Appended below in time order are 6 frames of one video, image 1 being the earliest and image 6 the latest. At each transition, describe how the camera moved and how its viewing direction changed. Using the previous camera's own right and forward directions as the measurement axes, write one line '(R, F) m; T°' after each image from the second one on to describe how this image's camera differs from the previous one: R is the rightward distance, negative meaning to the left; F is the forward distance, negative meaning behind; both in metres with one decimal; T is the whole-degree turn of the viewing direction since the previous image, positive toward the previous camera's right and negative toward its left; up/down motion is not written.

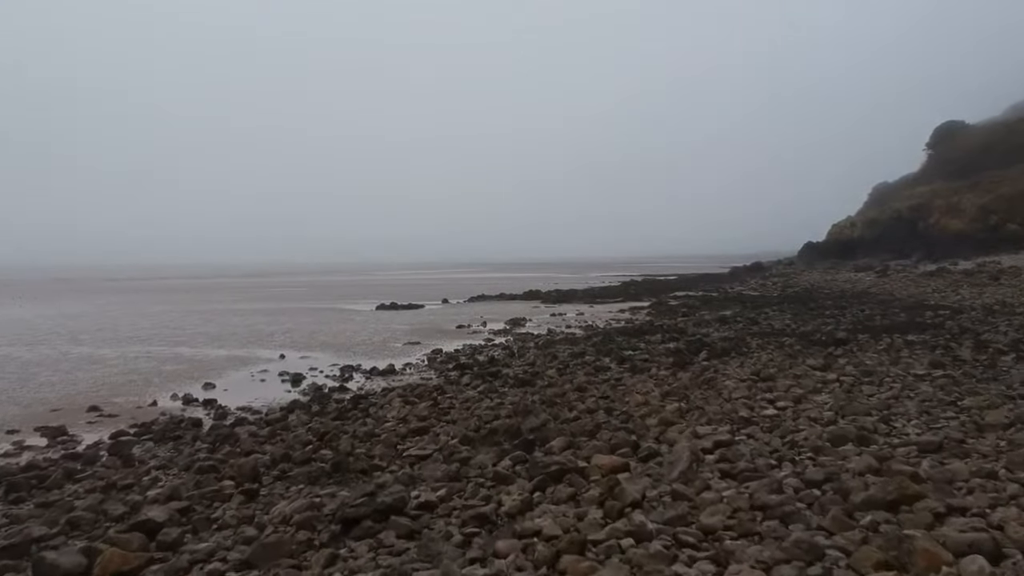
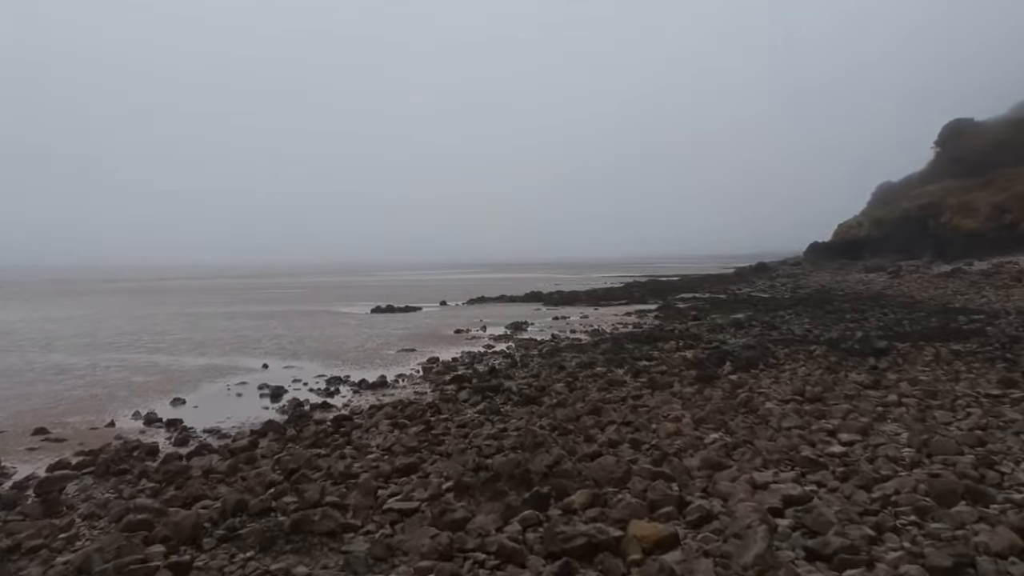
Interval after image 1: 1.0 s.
(-0.1, +2.0) m; 0°
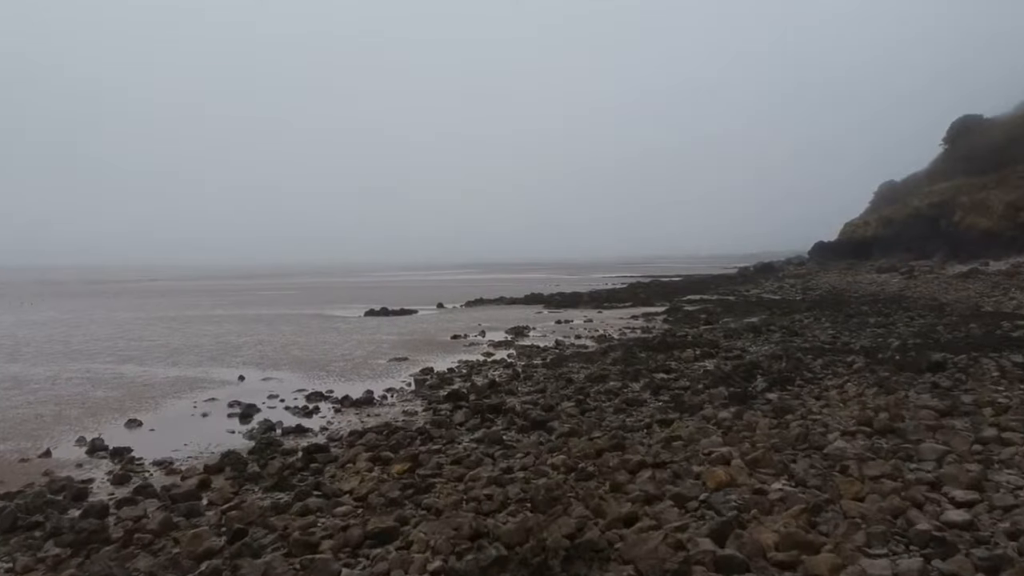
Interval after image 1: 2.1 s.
(-0.1, +2.3) m; 0°
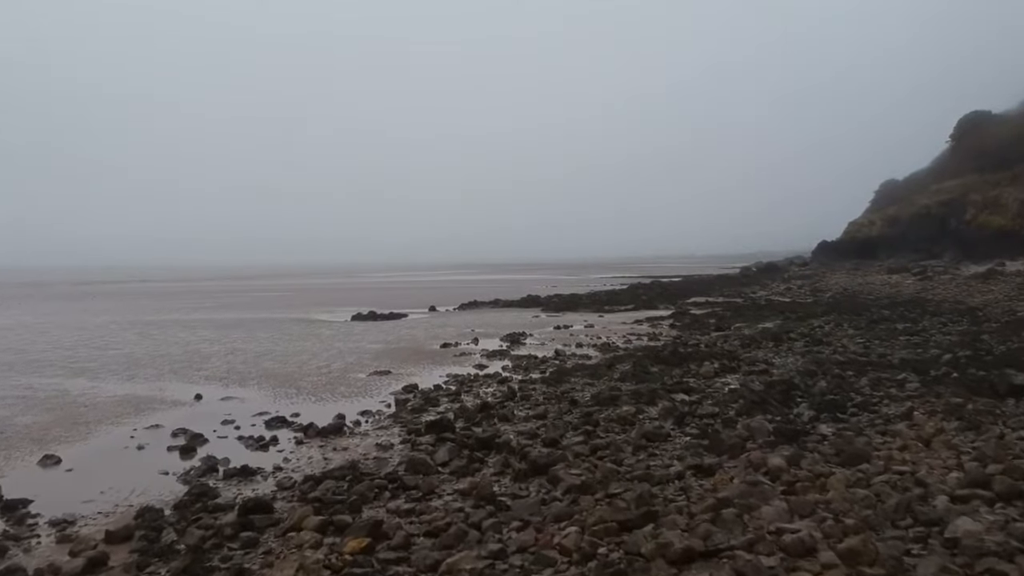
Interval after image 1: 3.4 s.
(0.0, +2.7) m; 0°
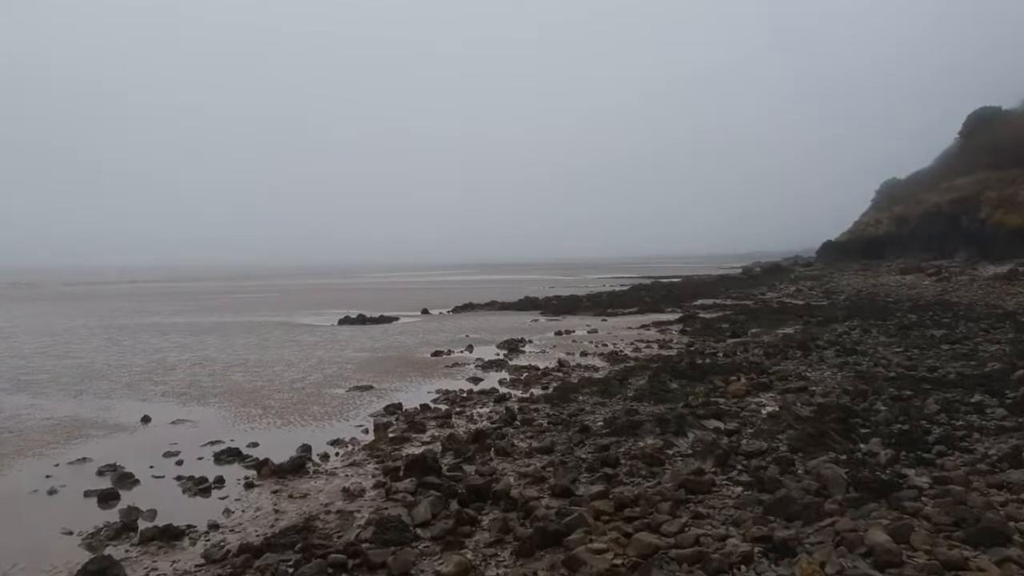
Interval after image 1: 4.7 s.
(-0.1, +2.7) m; 0°
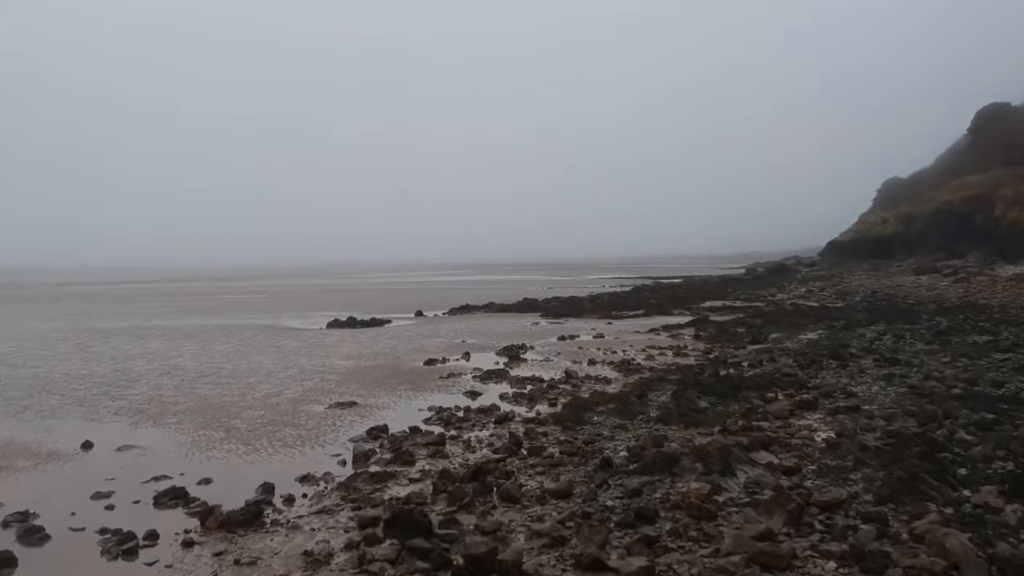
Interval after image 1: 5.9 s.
(-0.2, +2.5) m; 0°
